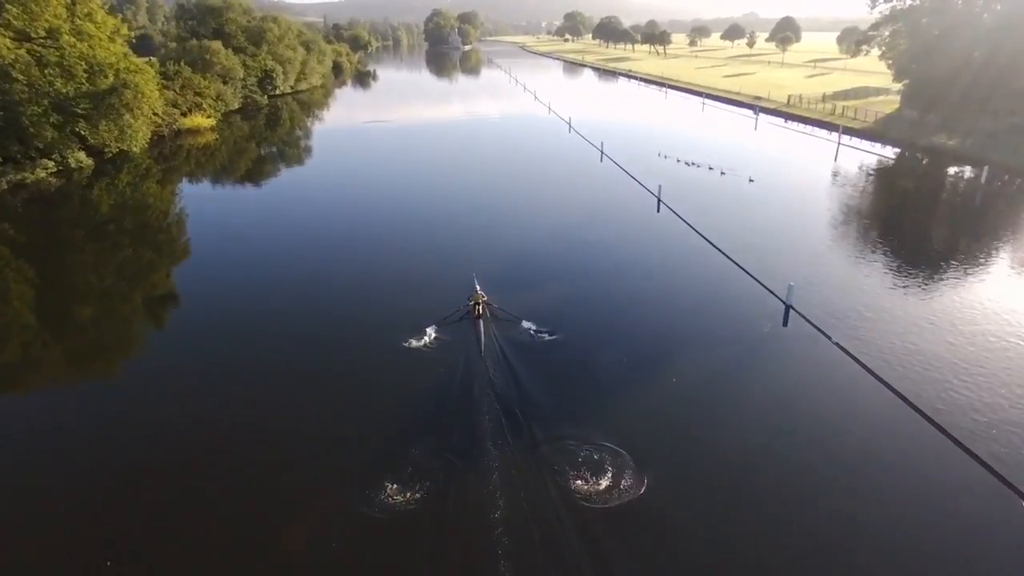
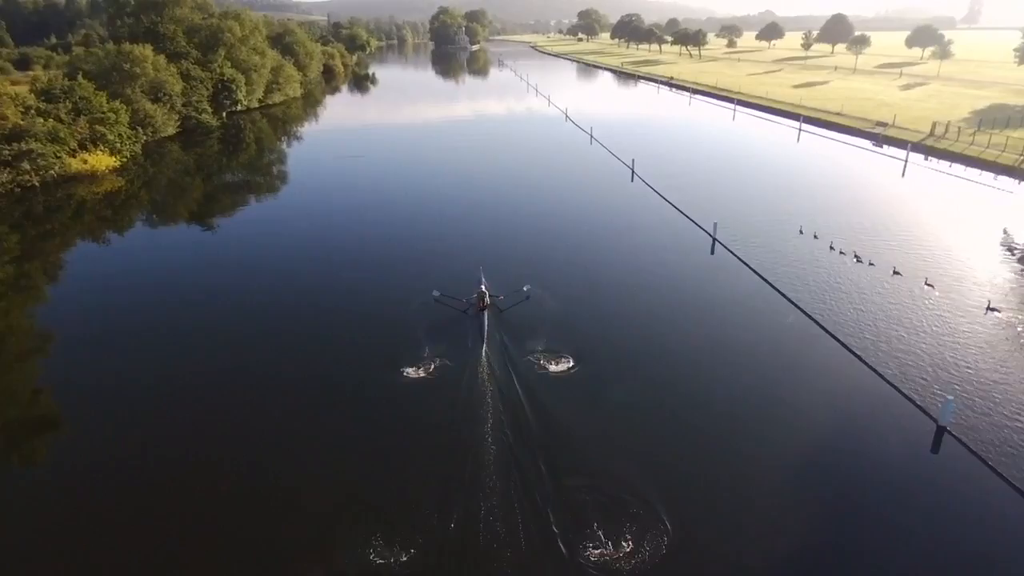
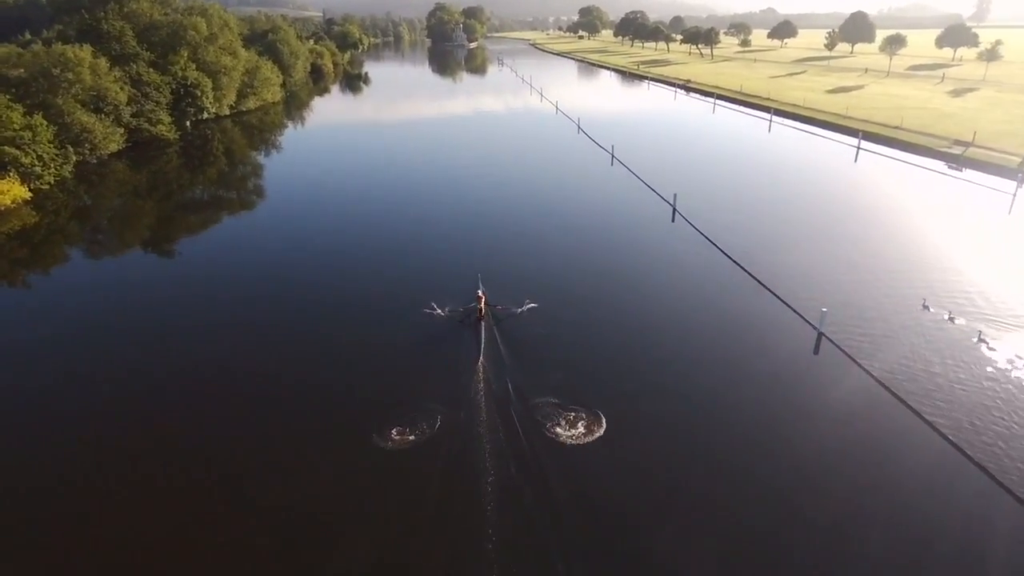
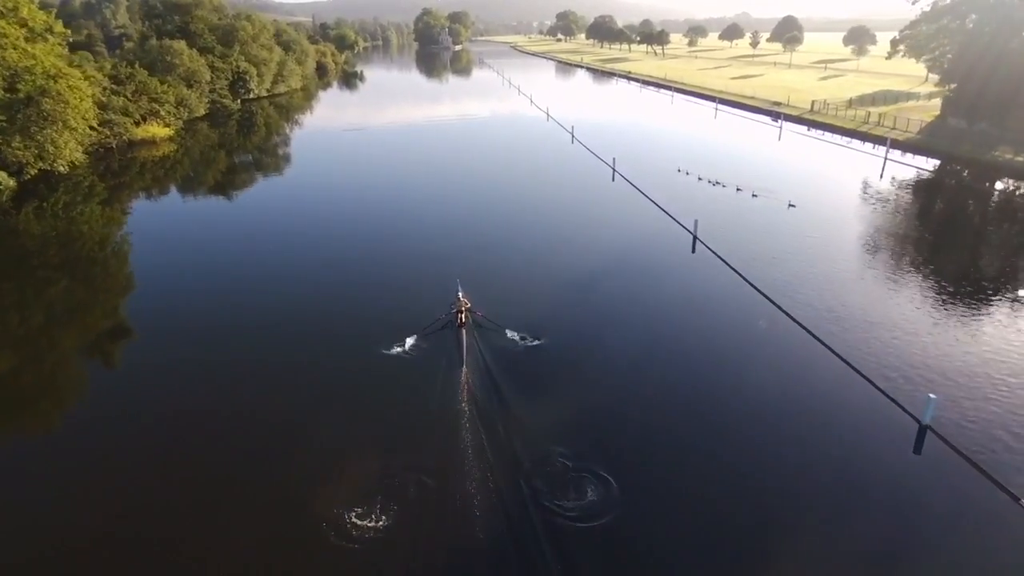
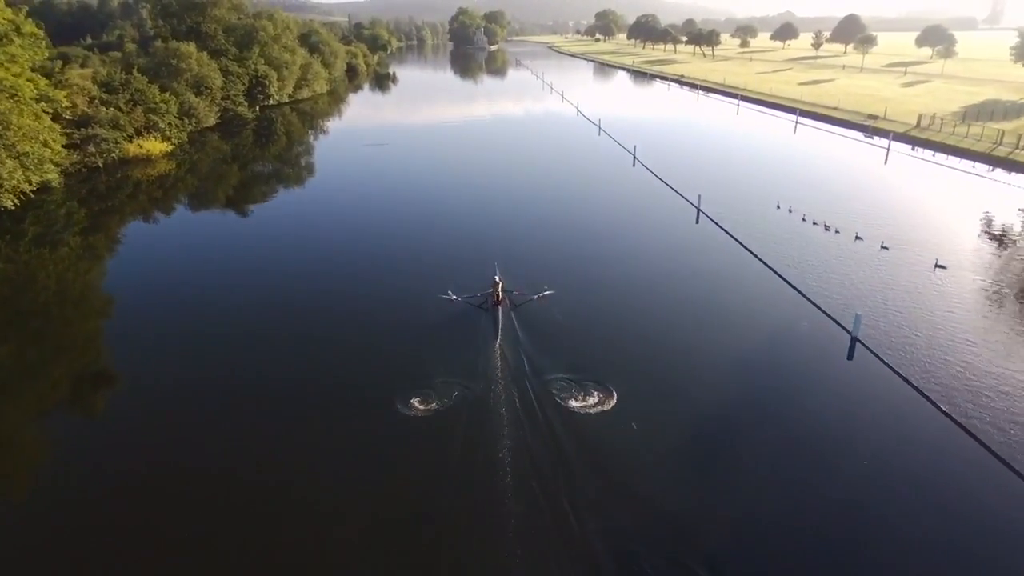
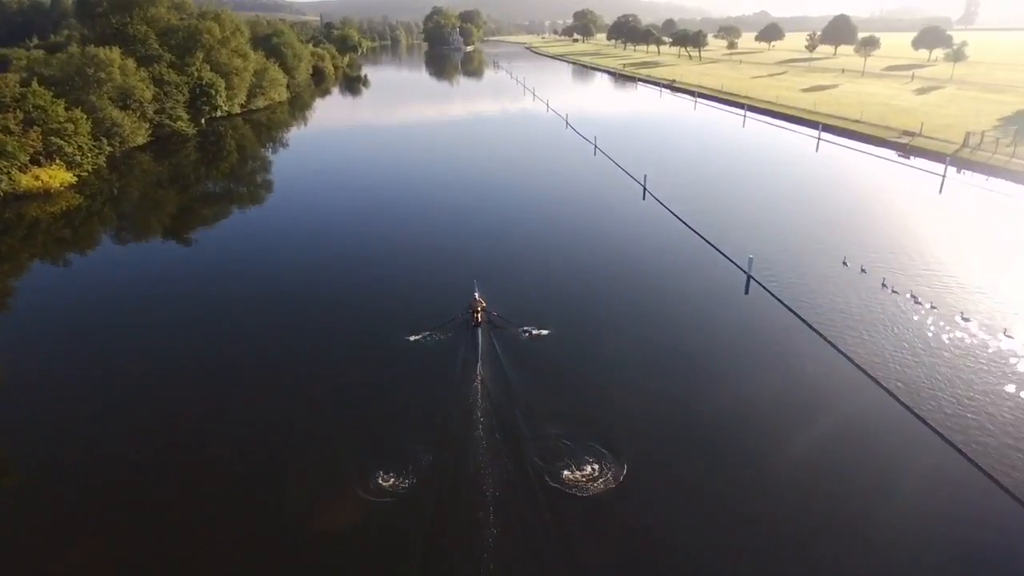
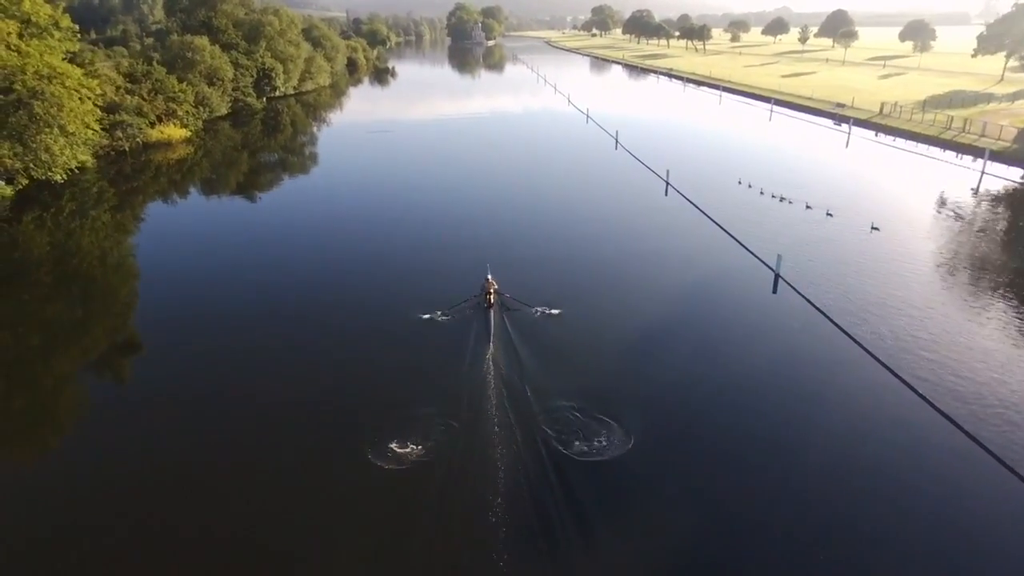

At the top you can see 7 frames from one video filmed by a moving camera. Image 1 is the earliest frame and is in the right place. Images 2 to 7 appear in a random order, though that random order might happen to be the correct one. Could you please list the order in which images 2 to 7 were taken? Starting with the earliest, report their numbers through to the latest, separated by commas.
4, 7, 5, 2, 6, 3
